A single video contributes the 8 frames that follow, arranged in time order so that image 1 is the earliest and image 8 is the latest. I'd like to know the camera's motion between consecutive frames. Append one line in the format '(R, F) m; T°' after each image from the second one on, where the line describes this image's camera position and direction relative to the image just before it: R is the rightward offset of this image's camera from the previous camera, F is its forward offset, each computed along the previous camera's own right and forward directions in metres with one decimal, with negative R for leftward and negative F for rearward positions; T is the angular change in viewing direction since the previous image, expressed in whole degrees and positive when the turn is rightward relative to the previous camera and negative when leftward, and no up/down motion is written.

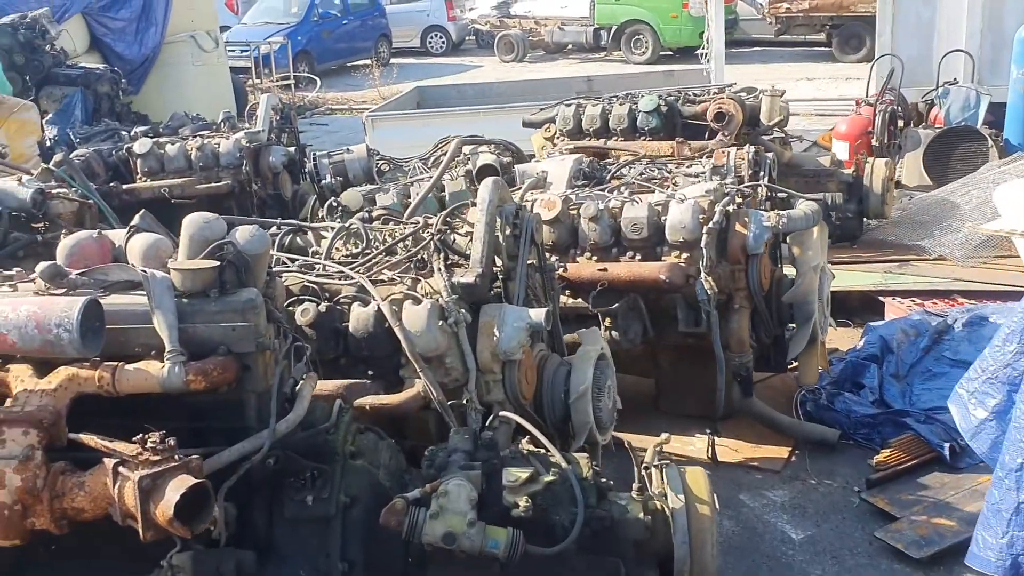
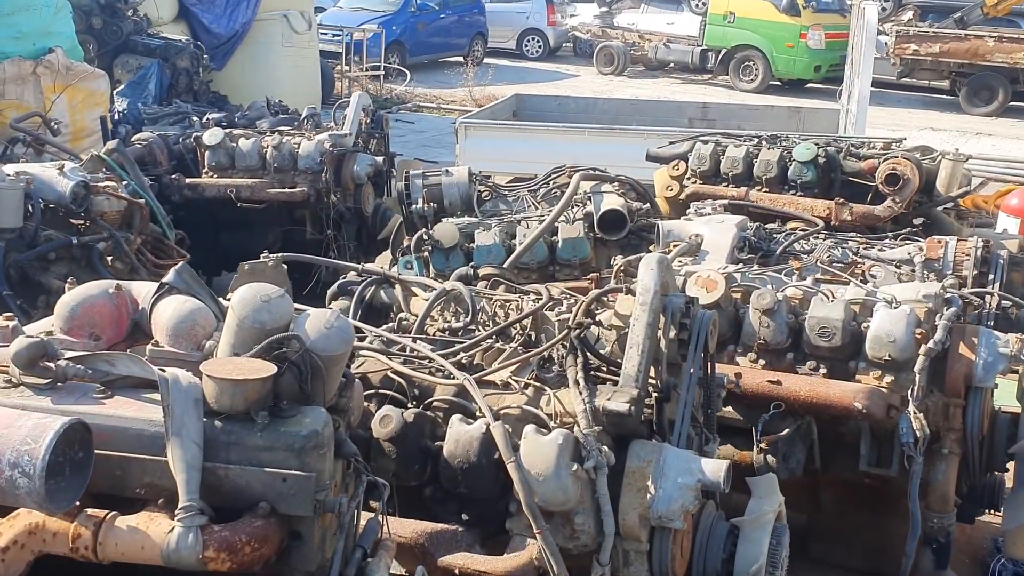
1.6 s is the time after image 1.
(-0.4, +1.4) m; -3°
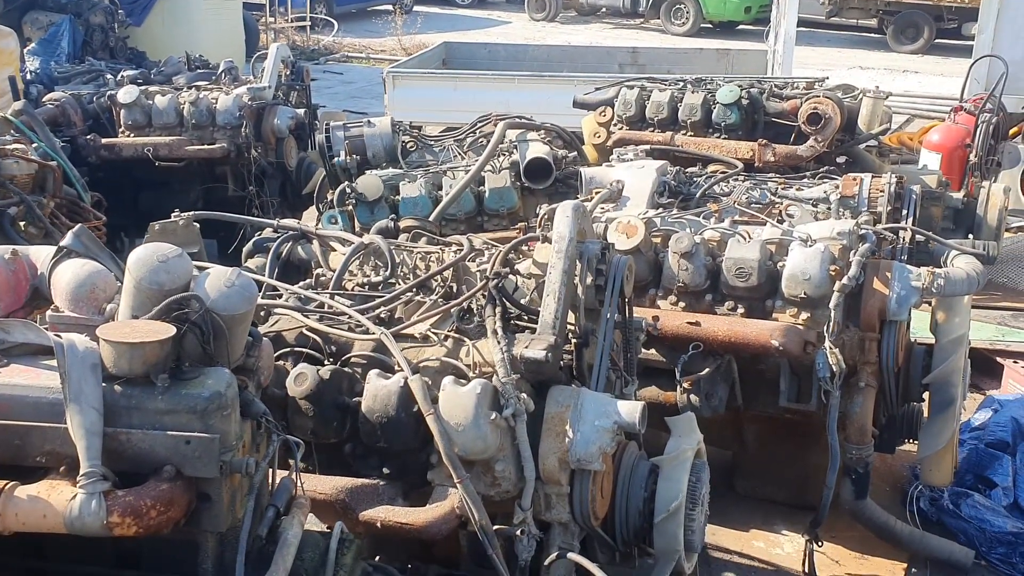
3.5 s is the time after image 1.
(+0.1, 0.0) m; +3°
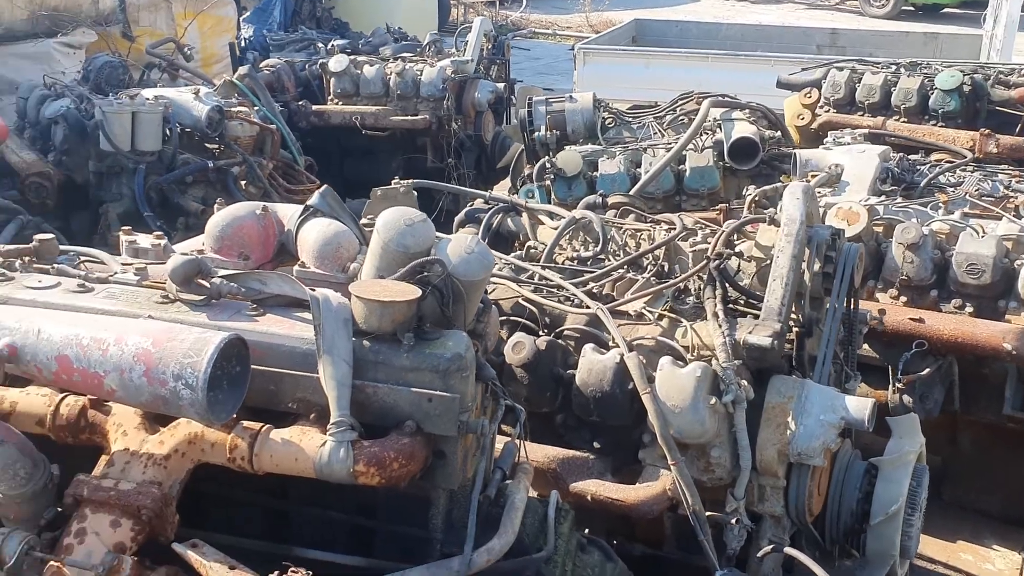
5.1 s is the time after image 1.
(-0.2, 0.0) m; -9°
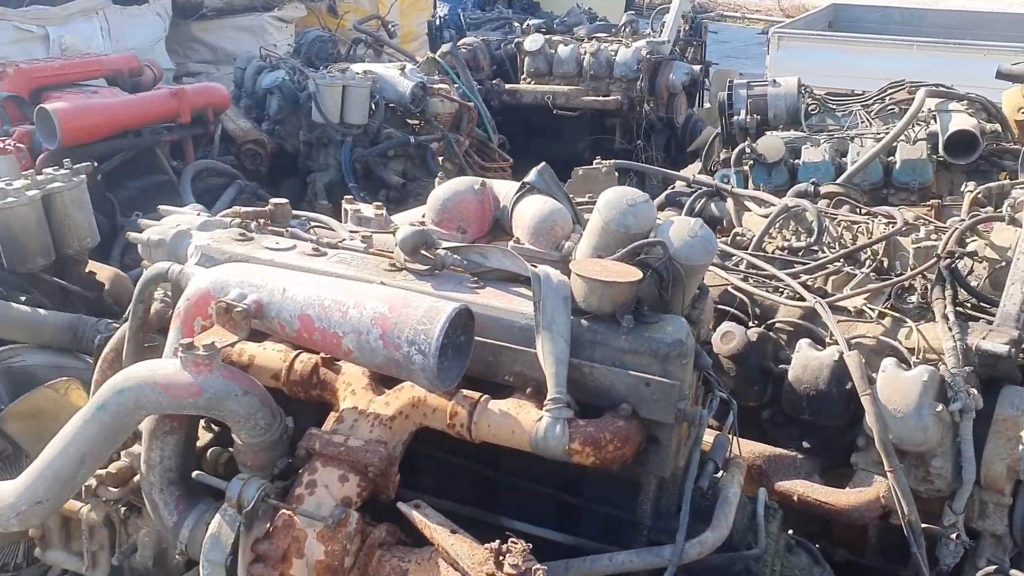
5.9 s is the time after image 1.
(-0.2, 0.0) m; -9°
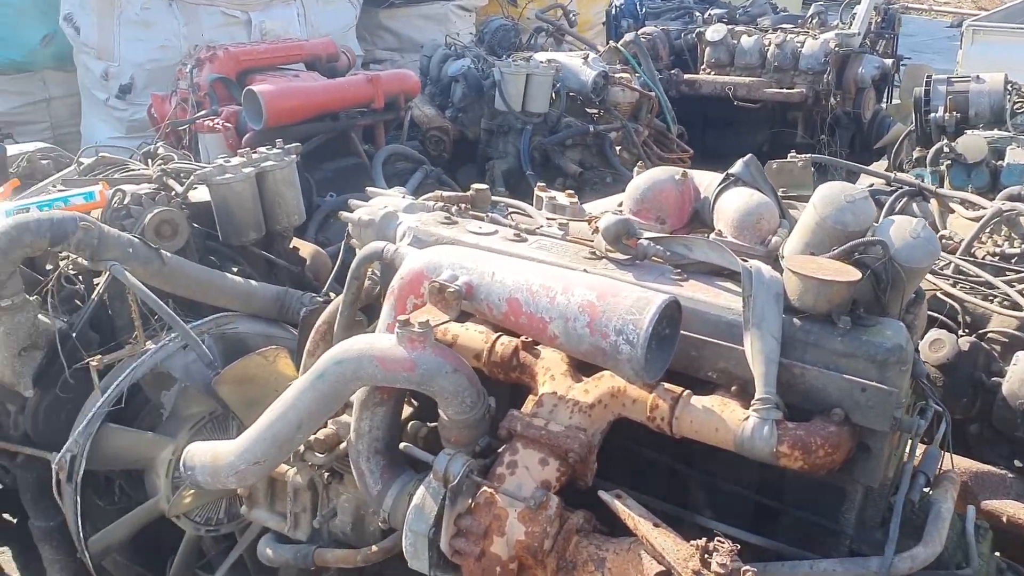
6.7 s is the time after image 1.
(-0.2, 0.0) m; -9°
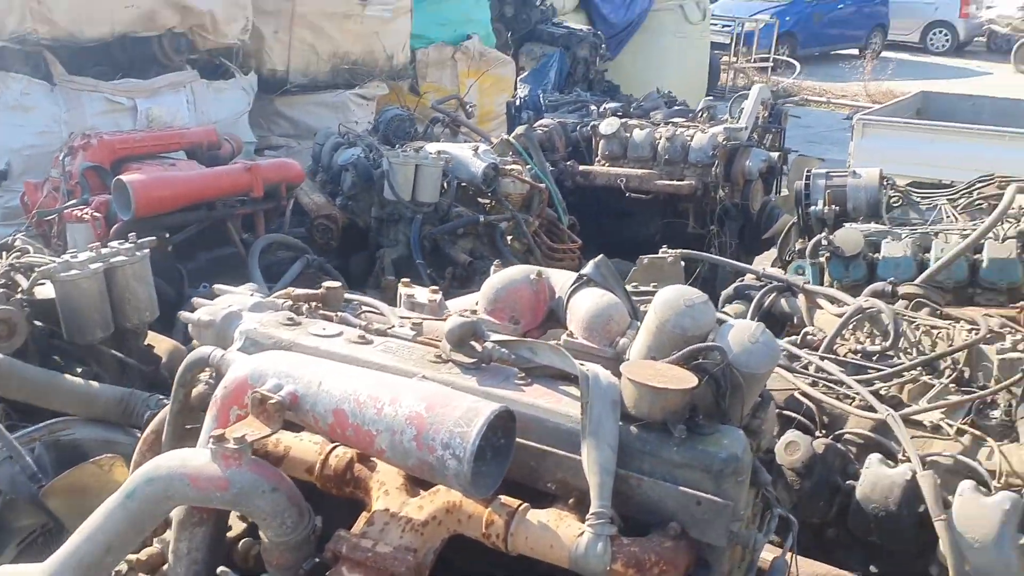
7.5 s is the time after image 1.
(+0.2, +0.1) m; +4°
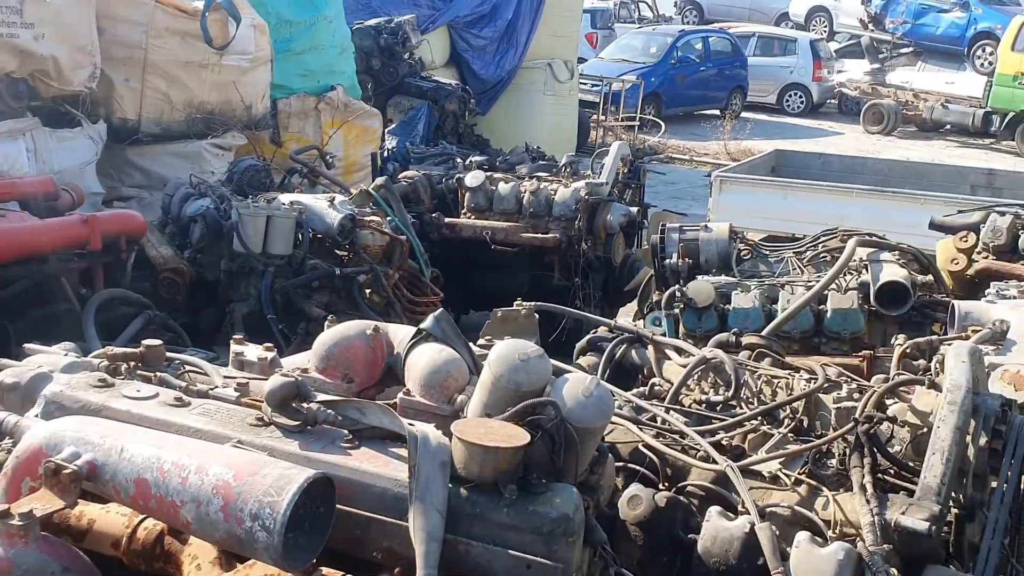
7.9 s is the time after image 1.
(+0.1, +0.1) m; +7°
